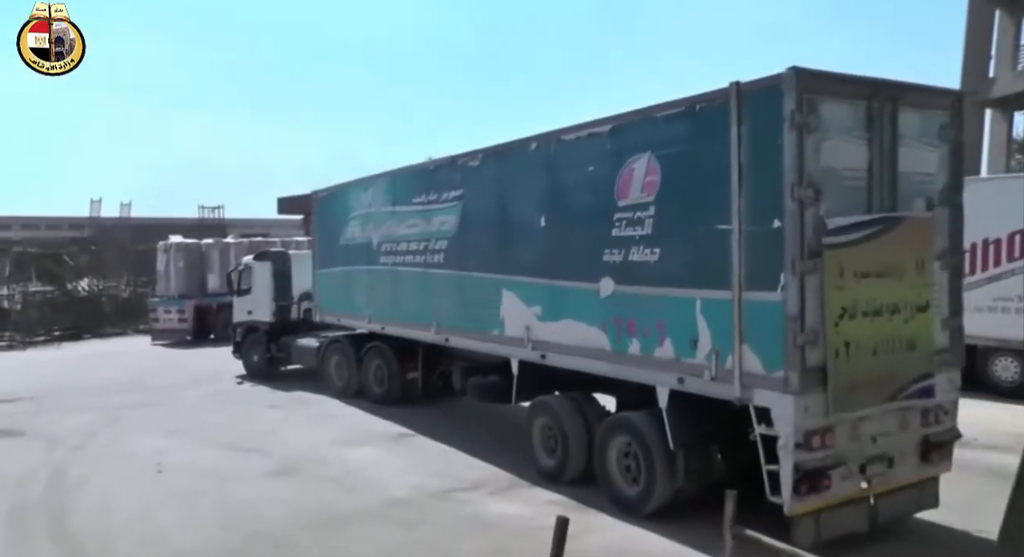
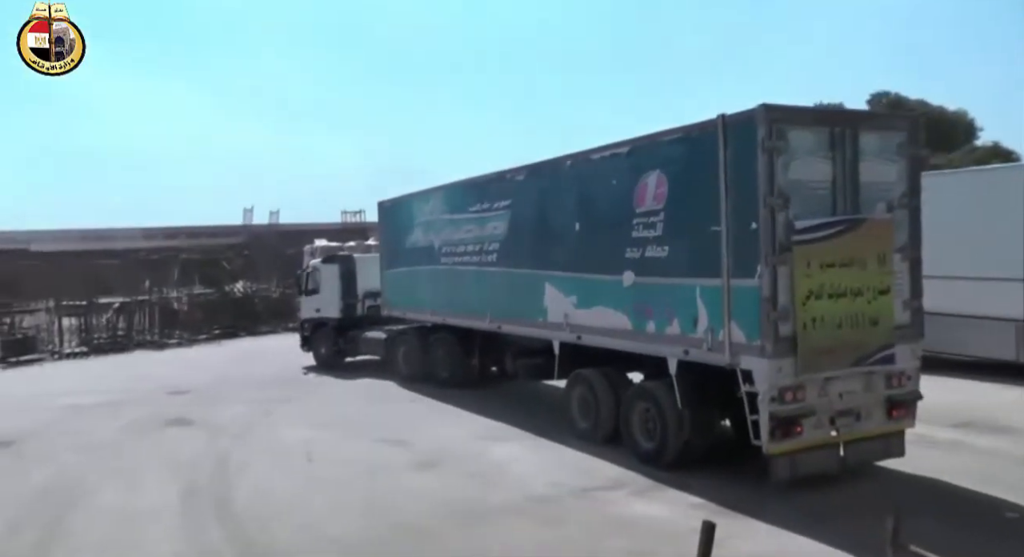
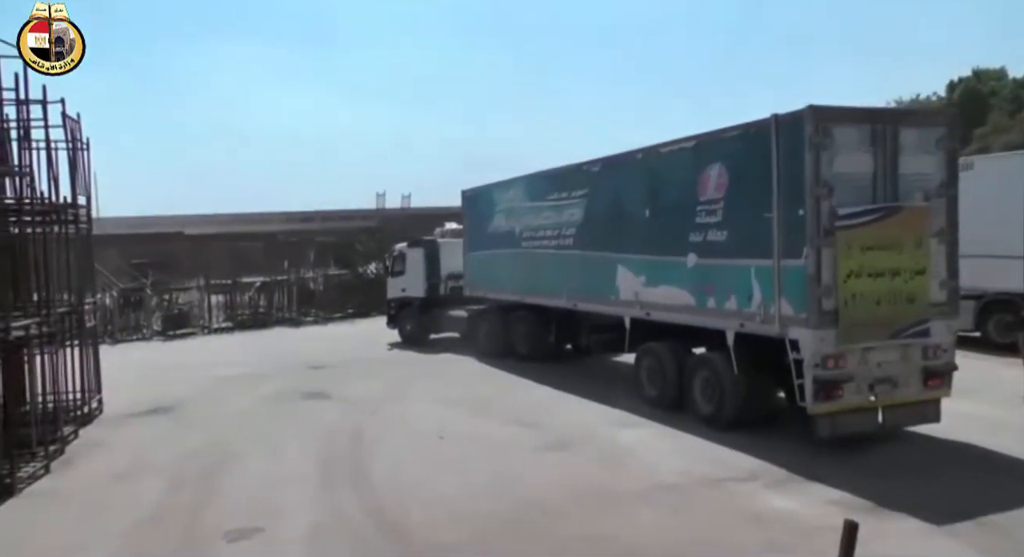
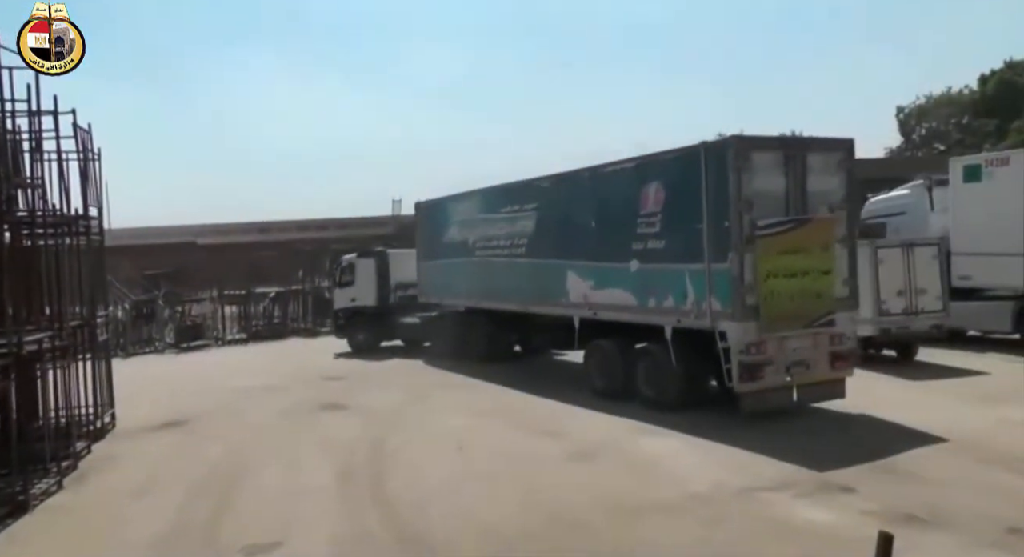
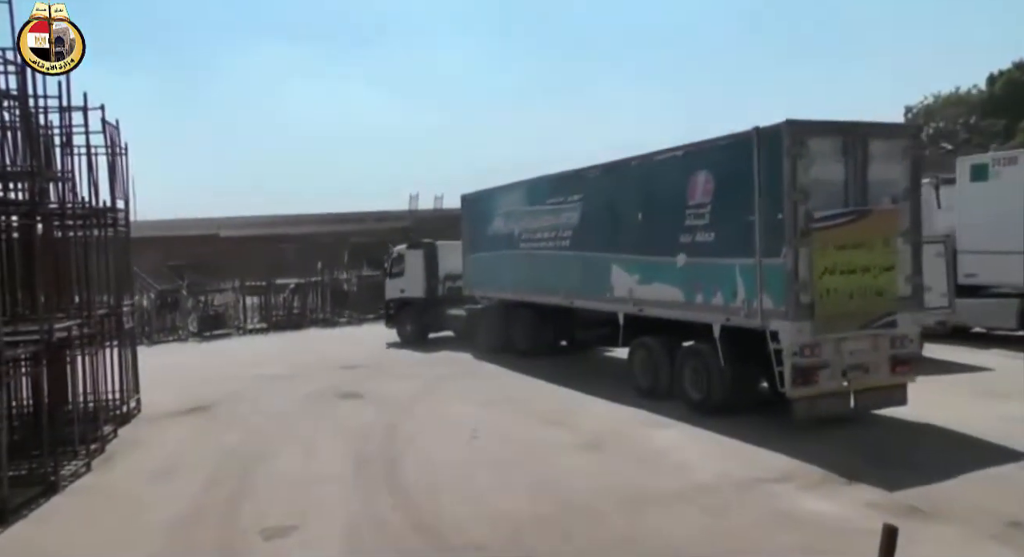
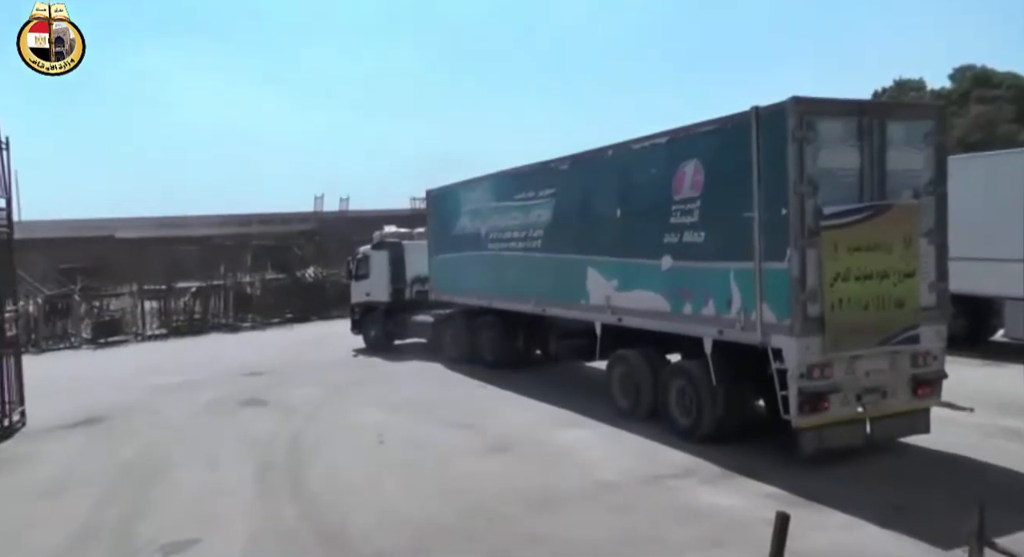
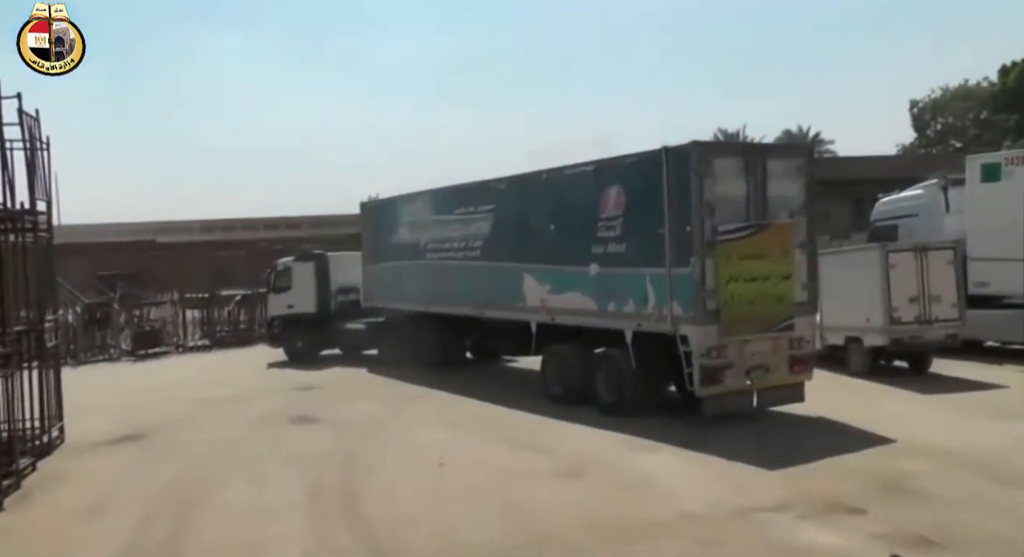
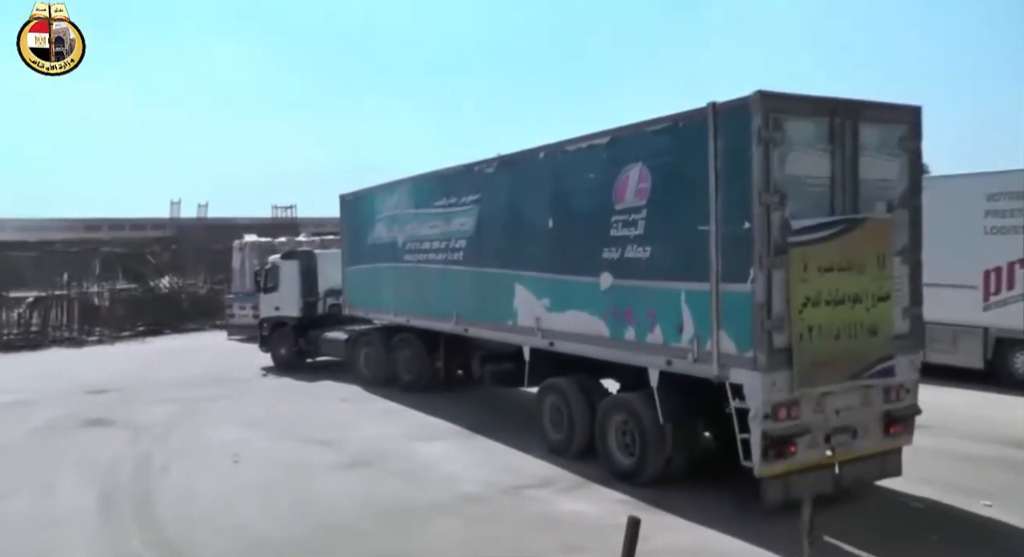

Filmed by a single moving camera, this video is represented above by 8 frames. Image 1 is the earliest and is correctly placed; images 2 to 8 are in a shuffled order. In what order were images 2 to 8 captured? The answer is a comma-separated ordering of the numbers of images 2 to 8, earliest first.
8, 2, 6, 3, 5, 4, 7
